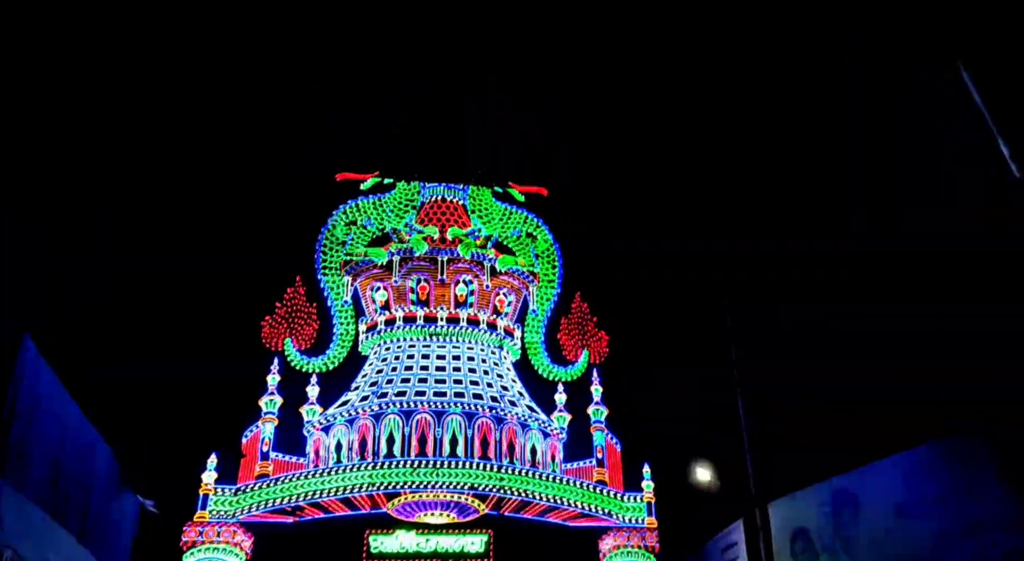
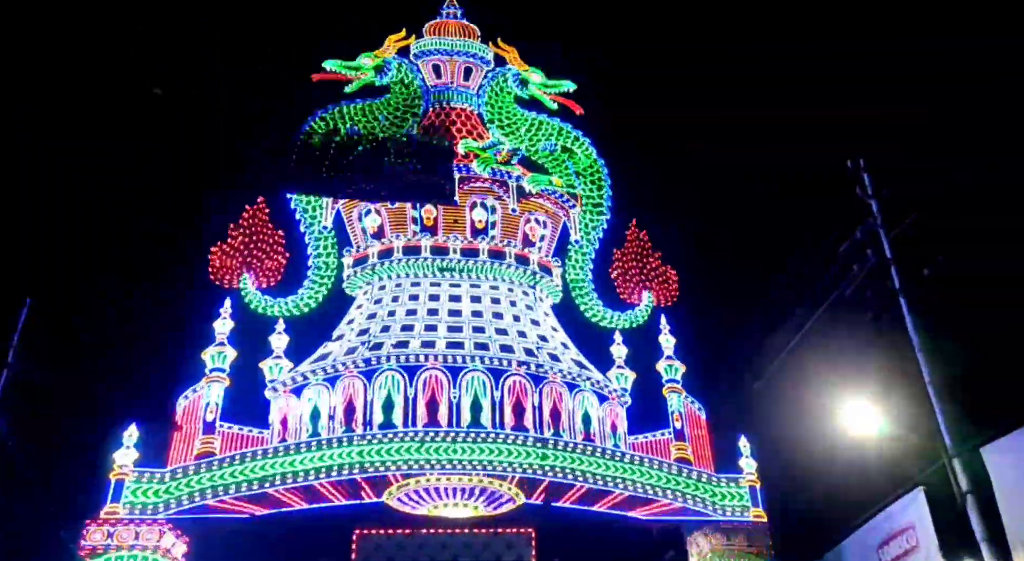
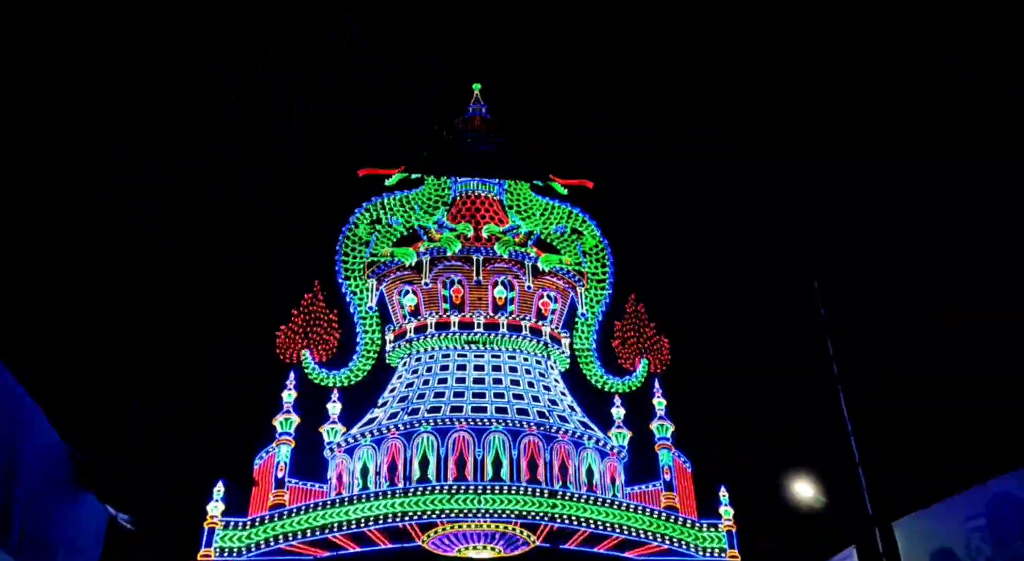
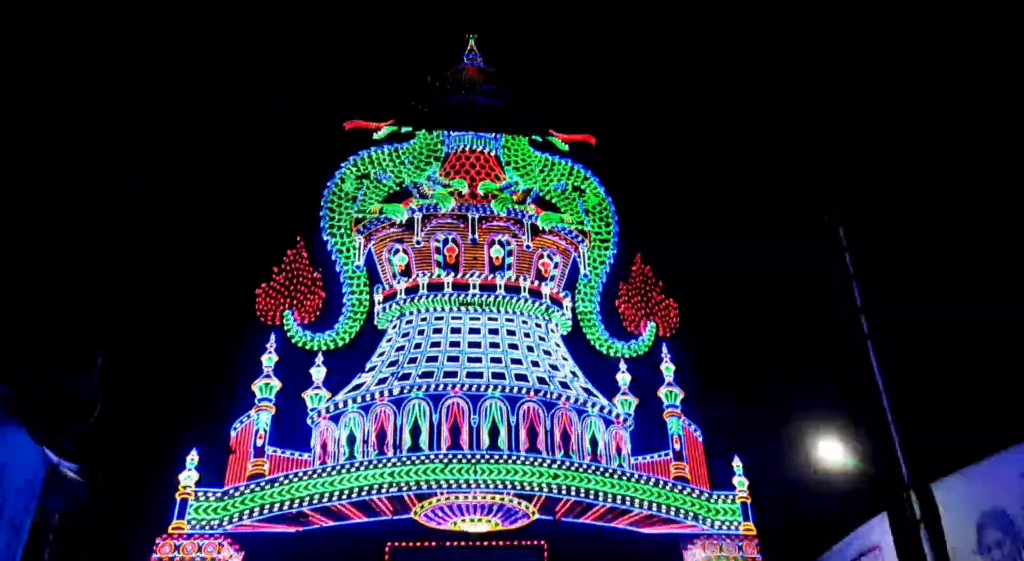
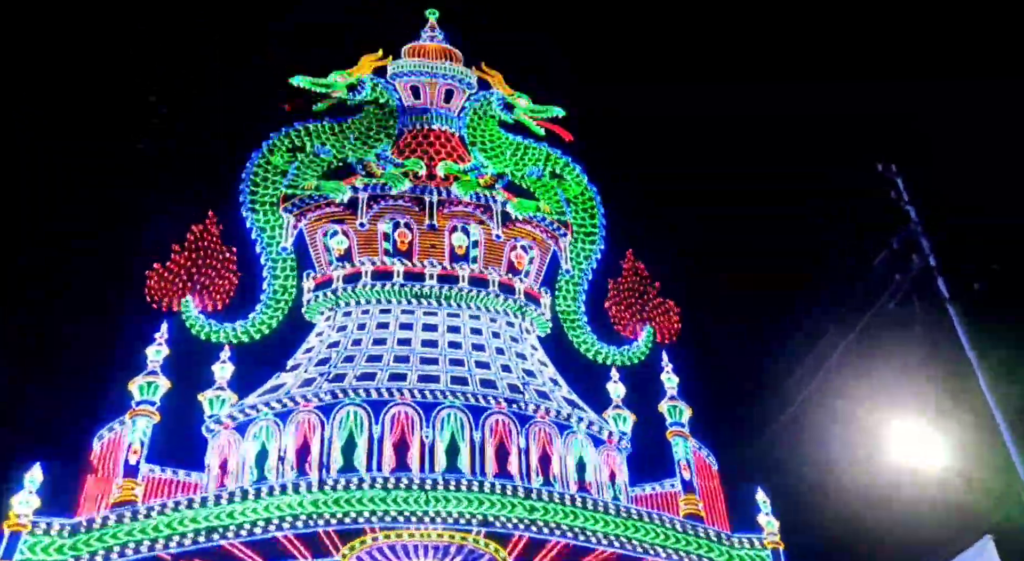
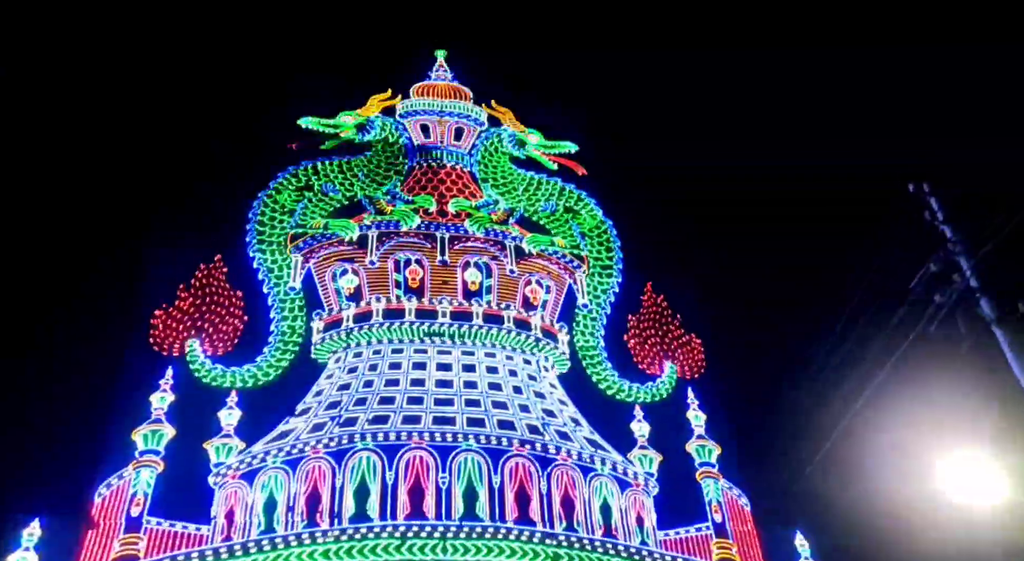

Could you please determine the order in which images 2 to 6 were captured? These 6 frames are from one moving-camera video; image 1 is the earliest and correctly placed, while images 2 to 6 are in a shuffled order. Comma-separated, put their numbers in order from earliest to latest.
3, 4, 2, 5, 6
